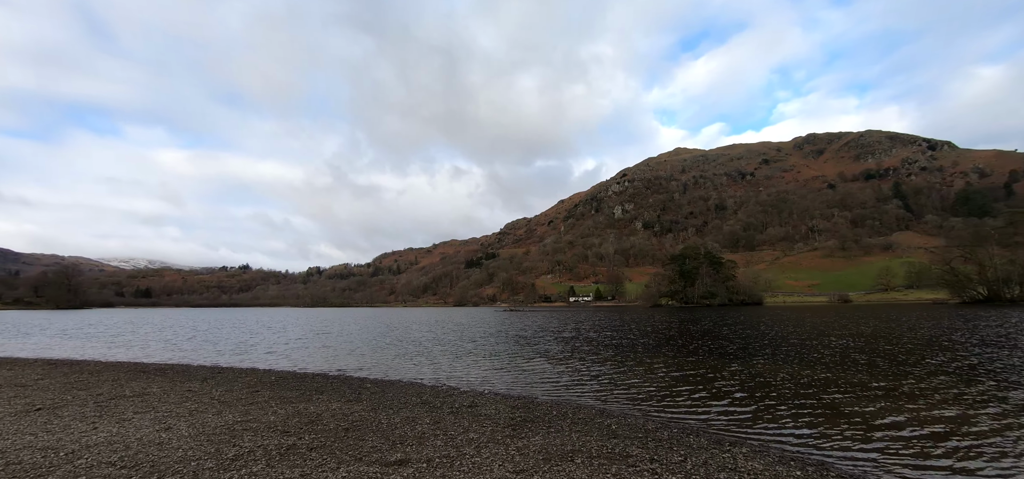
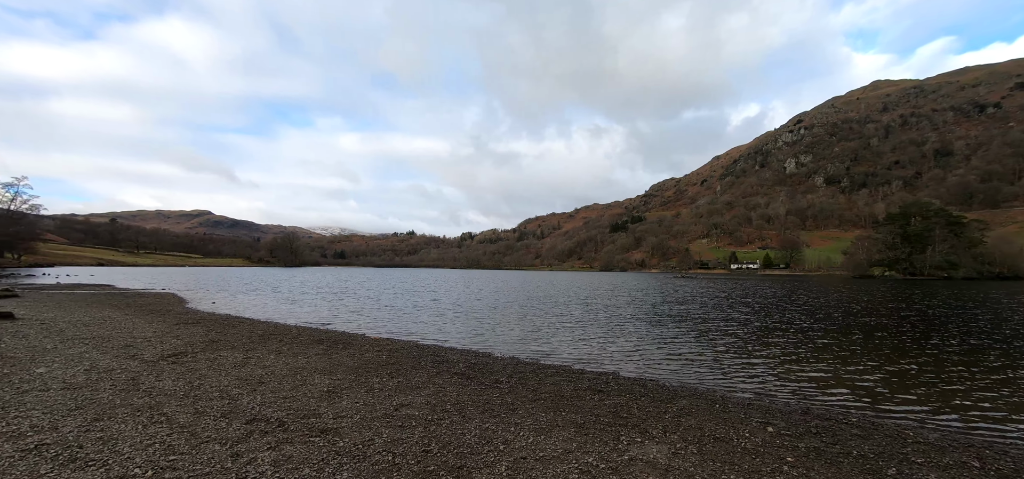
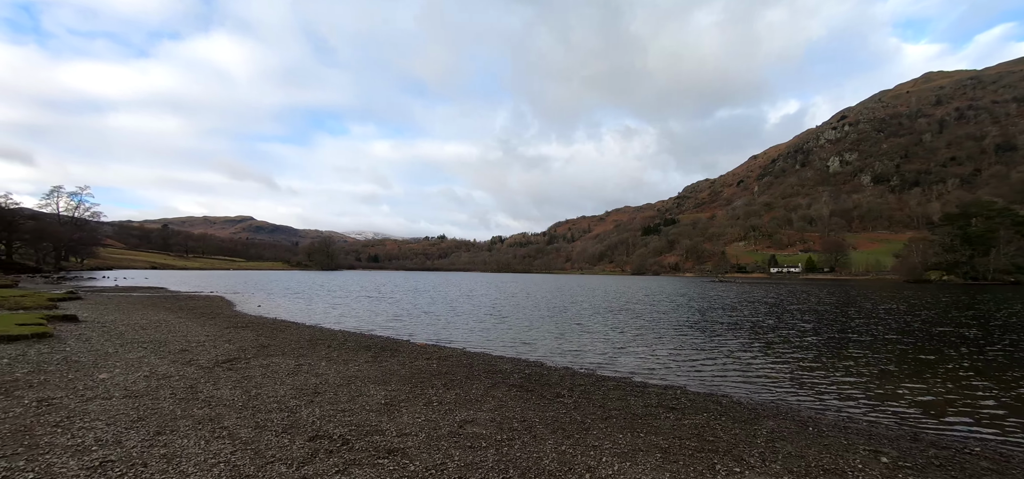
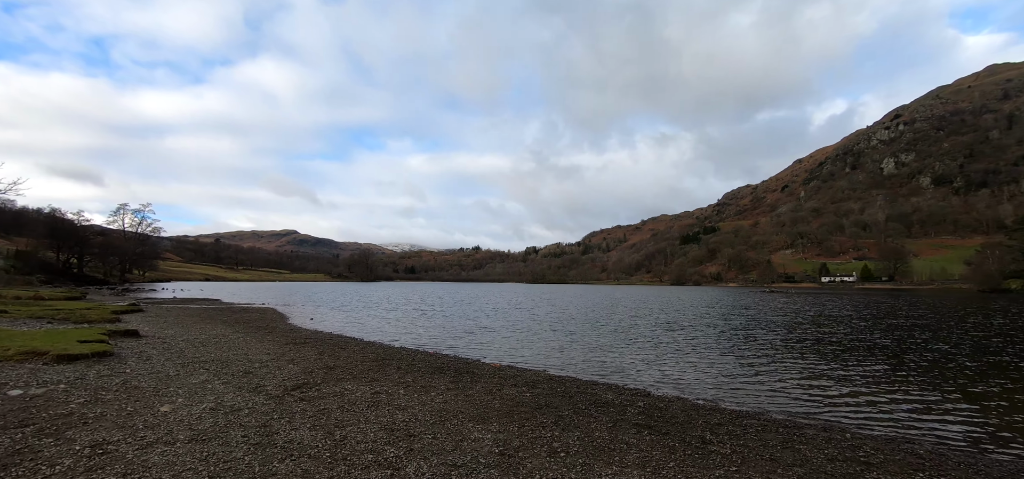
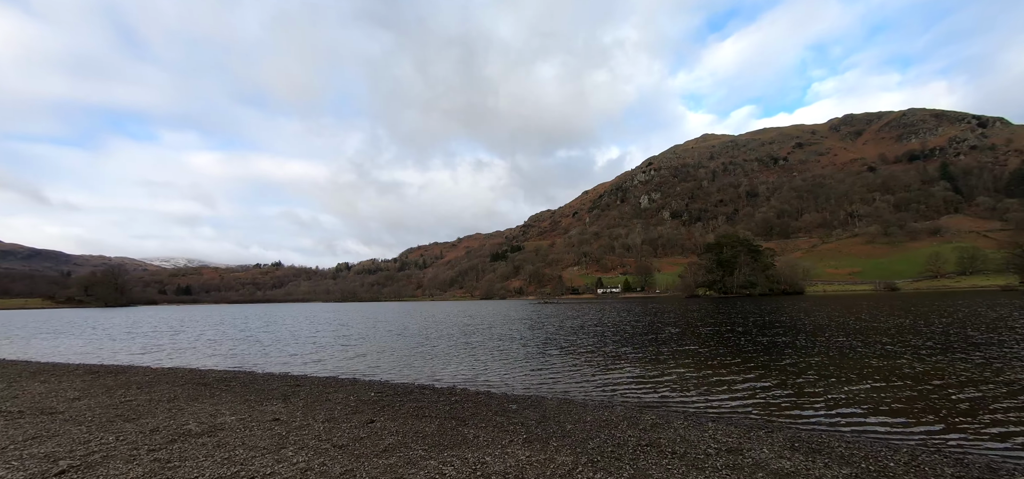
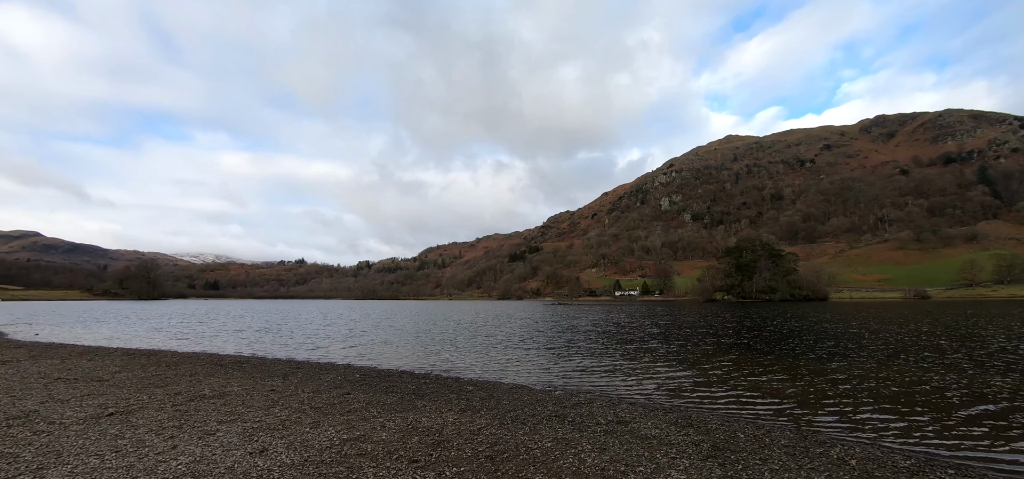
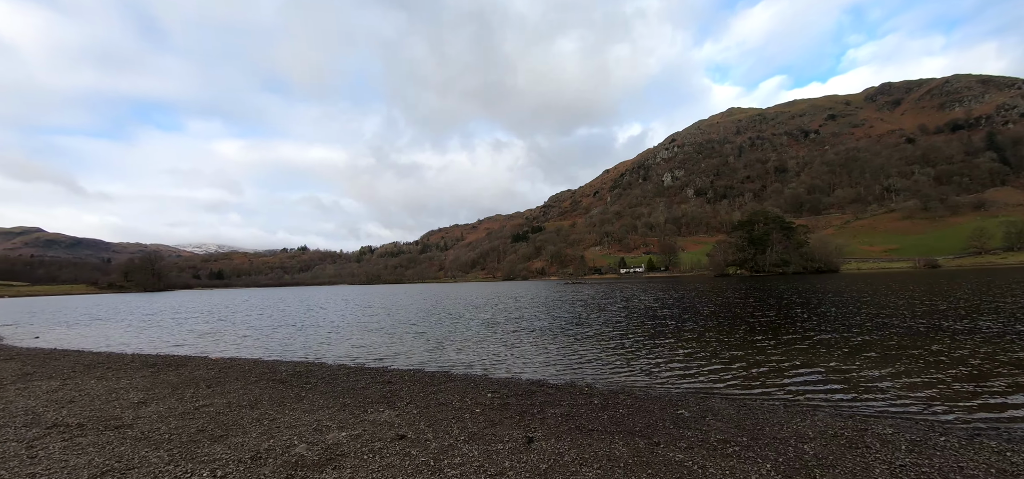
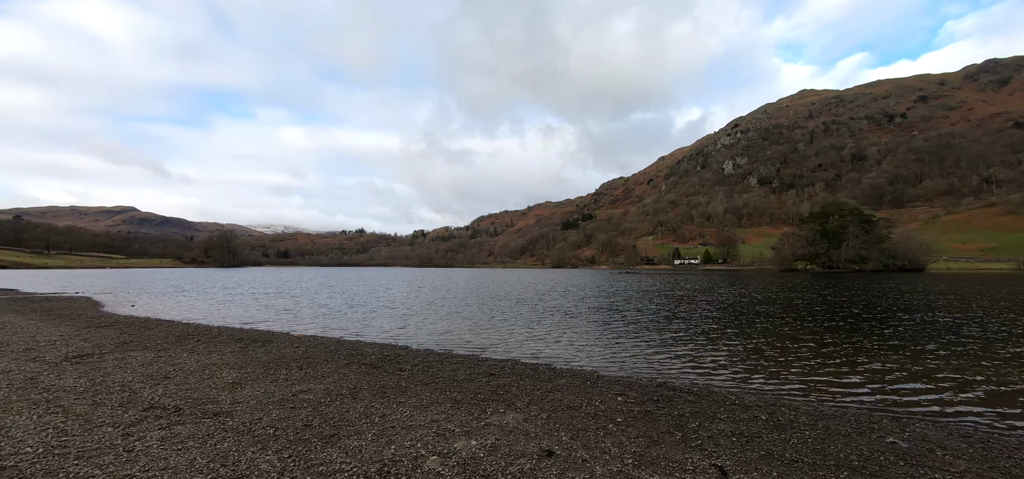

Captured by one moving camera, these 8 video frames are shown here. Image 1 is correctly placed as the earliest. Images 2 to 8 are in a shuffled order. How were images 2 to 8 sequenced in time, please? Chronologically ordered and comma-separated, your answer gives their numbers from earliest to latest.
6, 5, 7, 8, 2, 3, 4
